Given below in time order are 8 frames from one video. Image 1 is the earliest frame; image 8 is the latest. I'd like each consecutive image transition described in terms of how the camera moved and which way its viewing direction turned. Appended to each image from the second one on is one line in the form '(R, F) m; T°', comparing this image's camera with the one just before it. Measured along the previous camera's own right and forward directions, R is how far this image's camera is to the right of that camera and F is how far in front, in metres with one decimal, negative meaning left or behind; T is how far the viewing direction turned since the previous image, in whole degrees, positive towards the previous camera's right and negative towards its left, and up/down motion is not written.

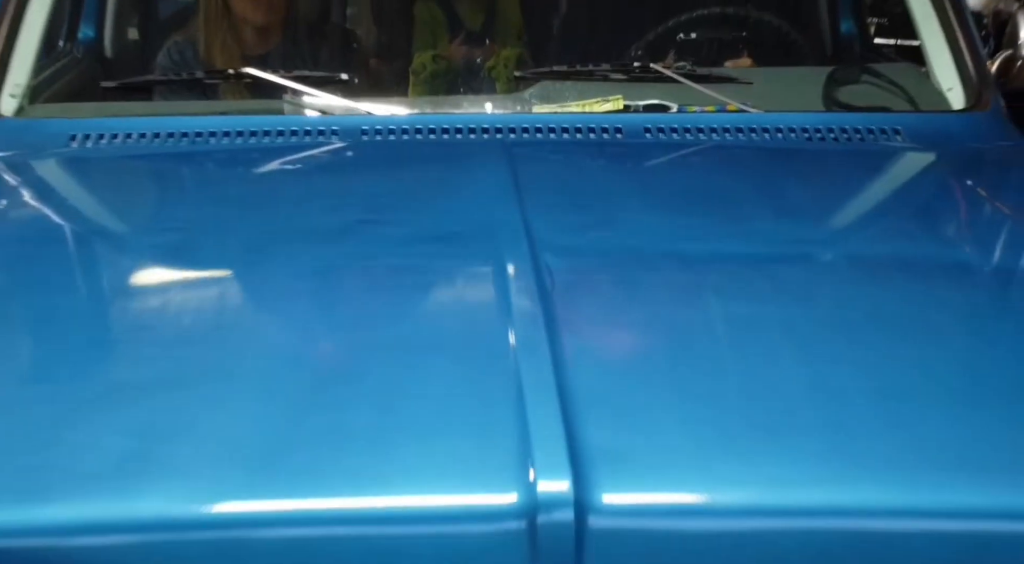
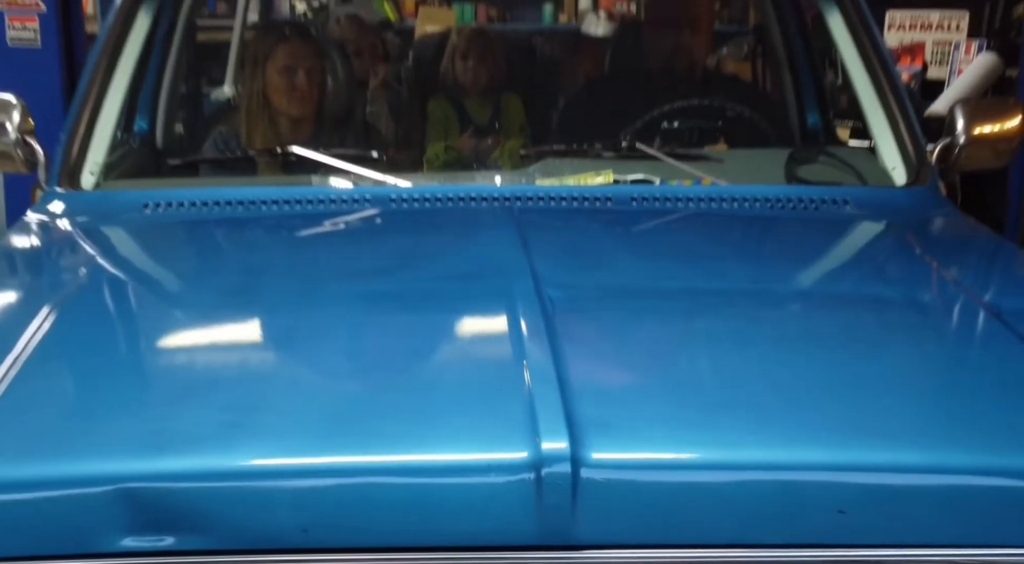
(0.0, -0.3) m; 0°
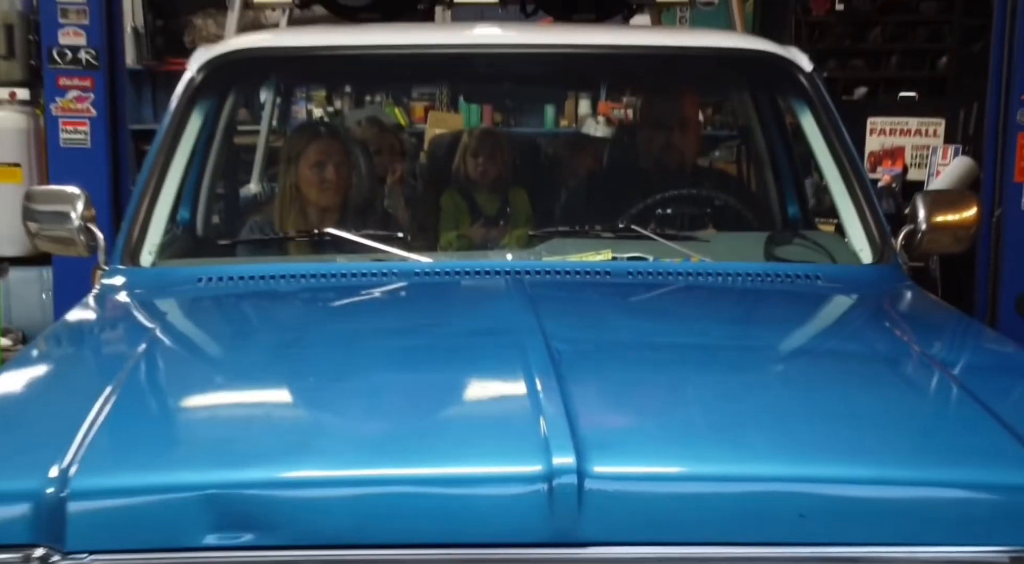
(0.0, -0.2) m; 0°
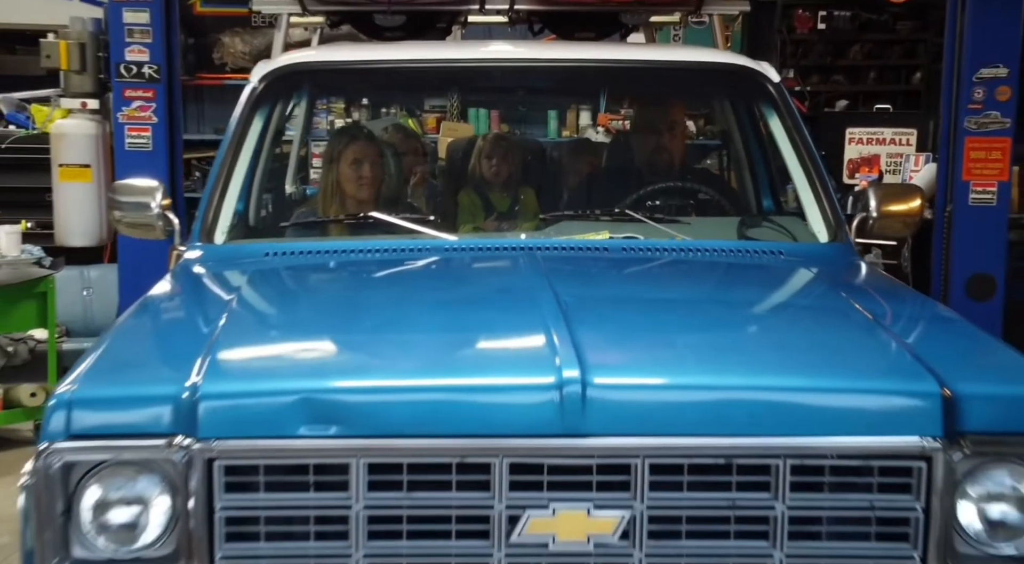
(0.0, -0.4) m; 0°
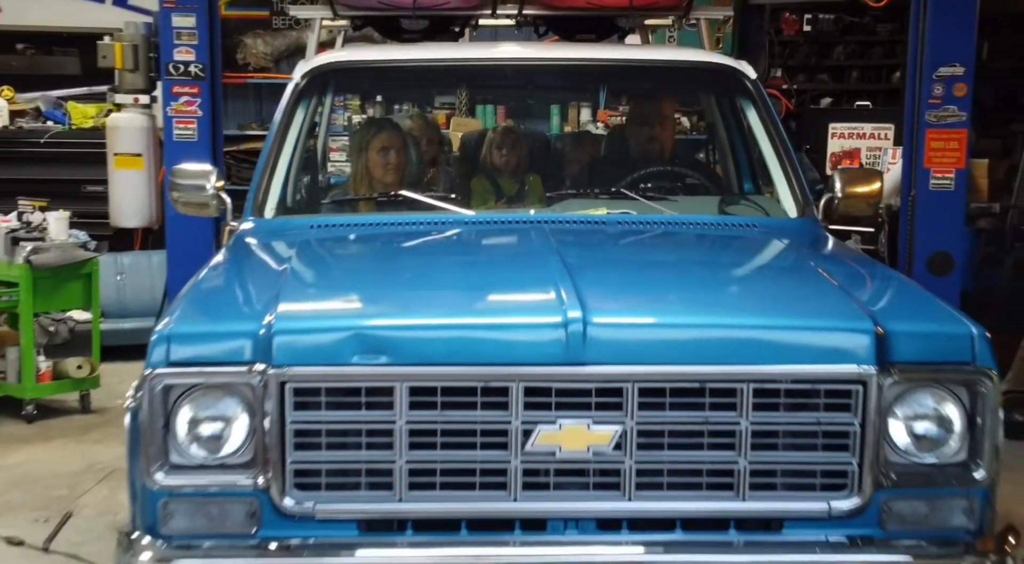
(0.0, -0.4) m; 0°
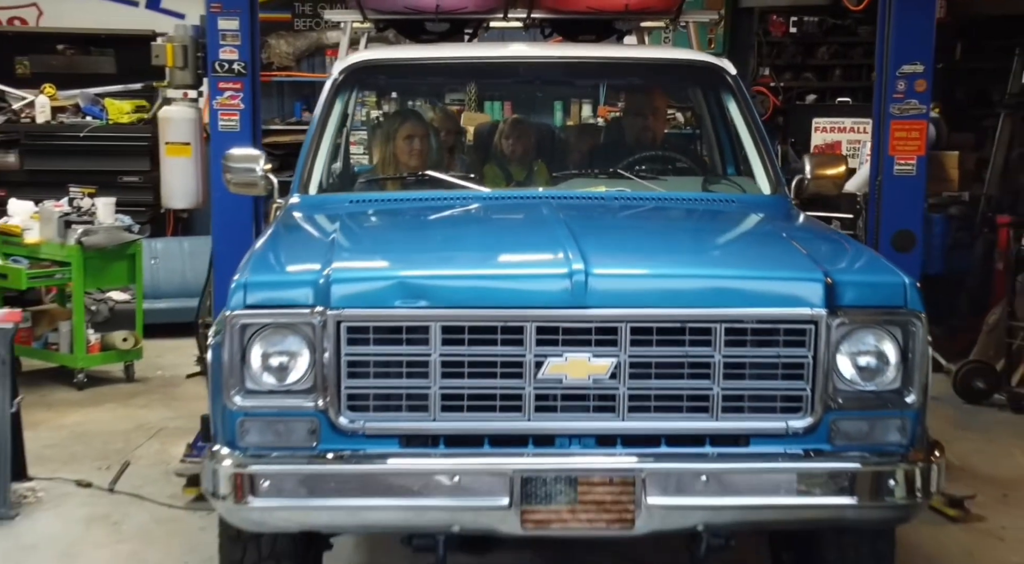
(0.0, -0.5) m; 0°
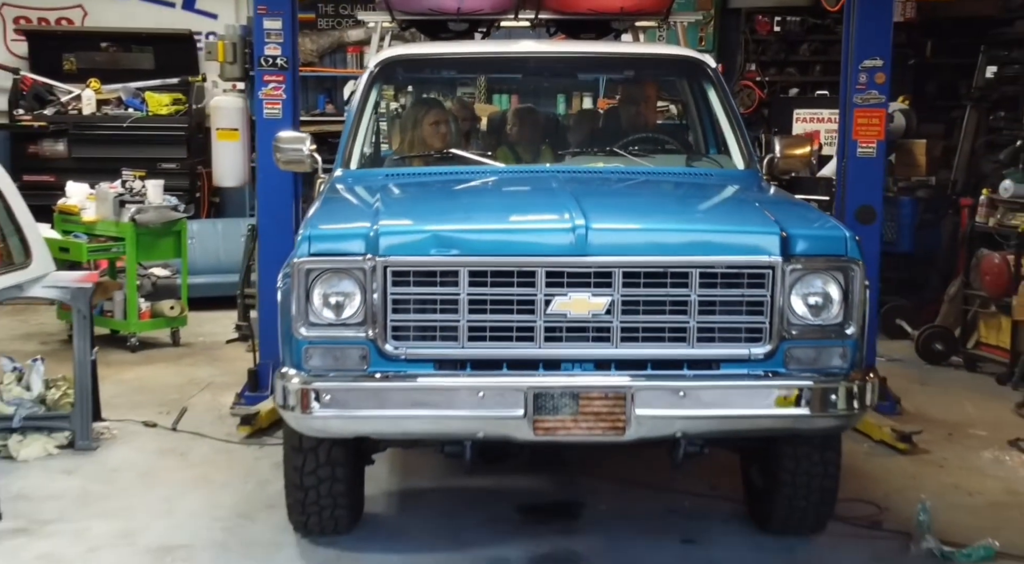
(0.0, -0.6) m; 0°
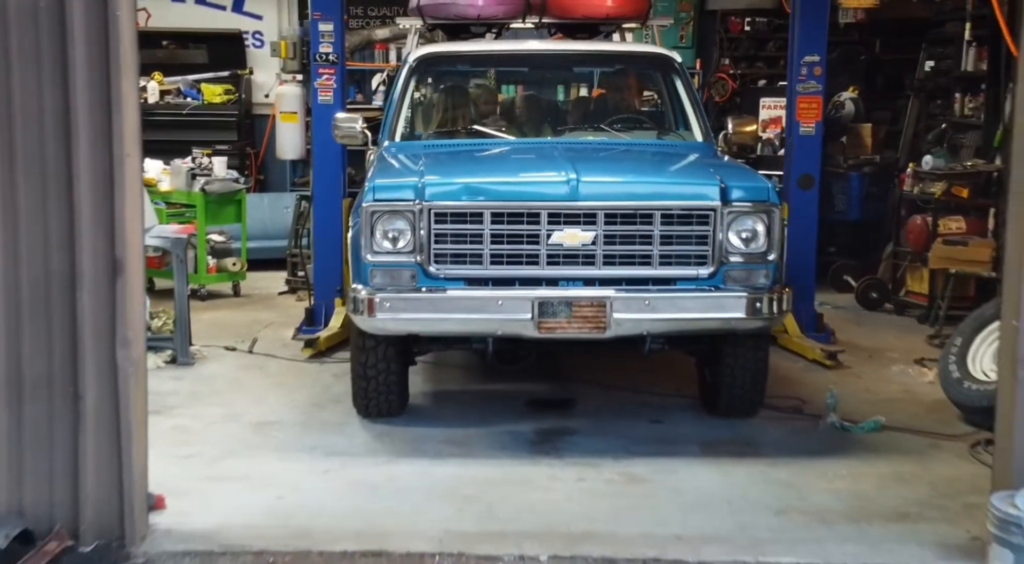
(0.0, -1.1) m; 0°
